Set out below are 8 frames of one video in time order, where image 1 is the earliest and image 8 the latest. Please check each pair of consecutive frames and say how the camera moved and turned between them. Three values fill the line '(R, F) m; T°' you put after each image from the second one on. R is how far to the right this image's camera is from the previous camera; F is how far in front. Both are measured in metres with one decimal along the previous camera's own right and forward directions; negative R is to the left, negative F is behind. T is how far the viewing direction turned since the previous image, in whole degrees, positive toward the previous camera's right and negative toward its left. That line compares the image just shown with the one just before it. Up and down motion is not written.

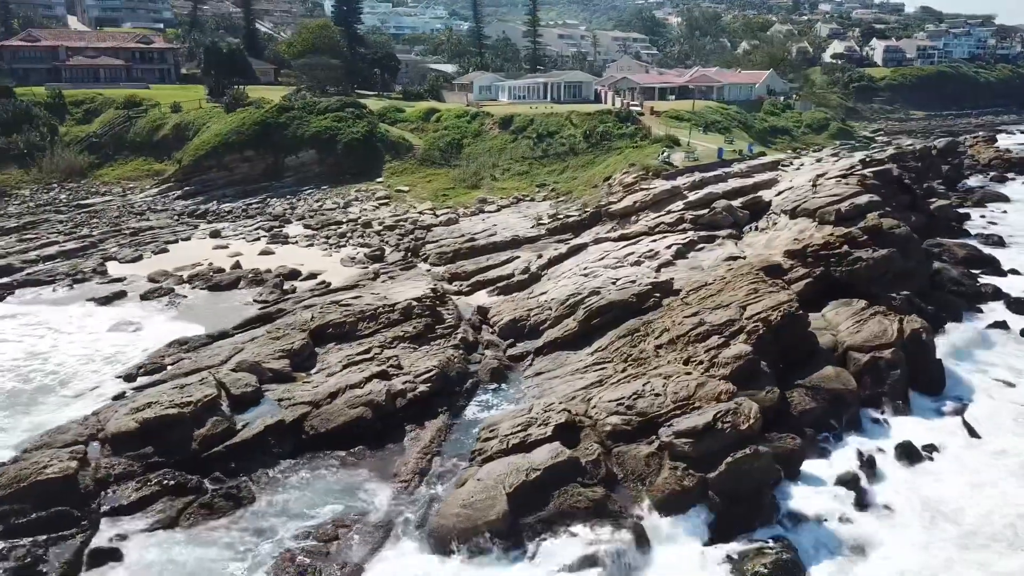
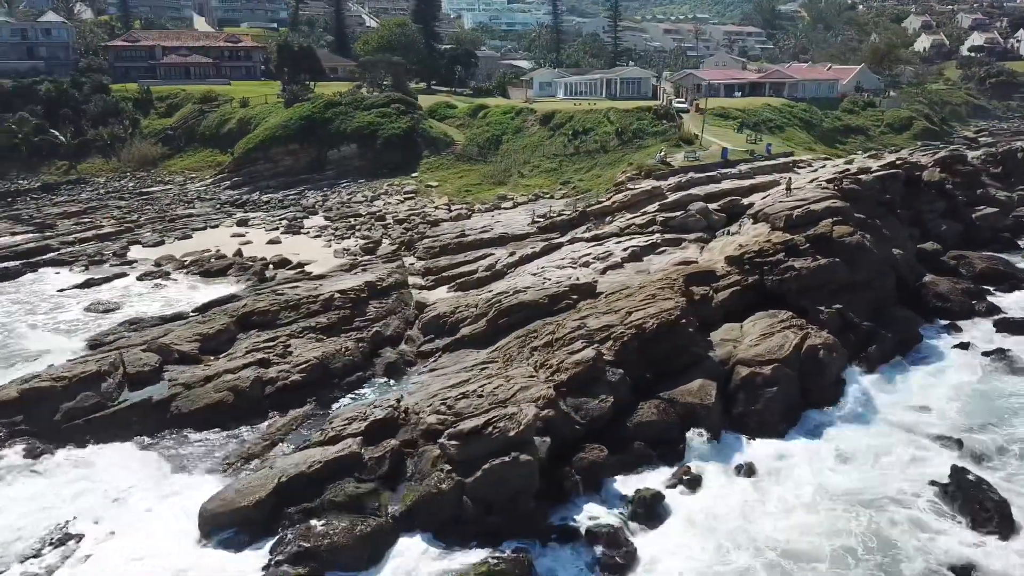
(+6.9, +0.5) m; -9°
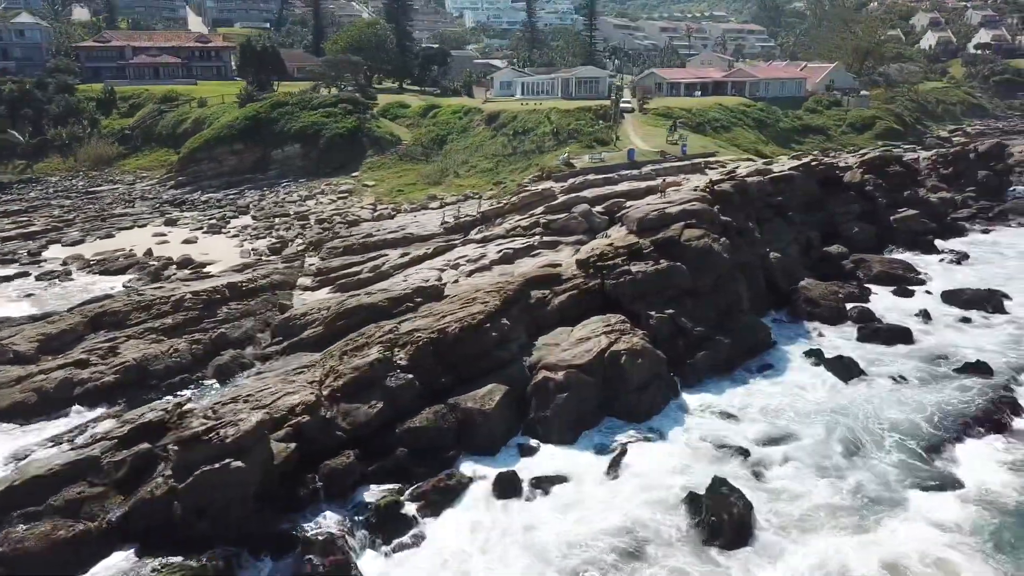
(+5.8, +0.3) m; -2°
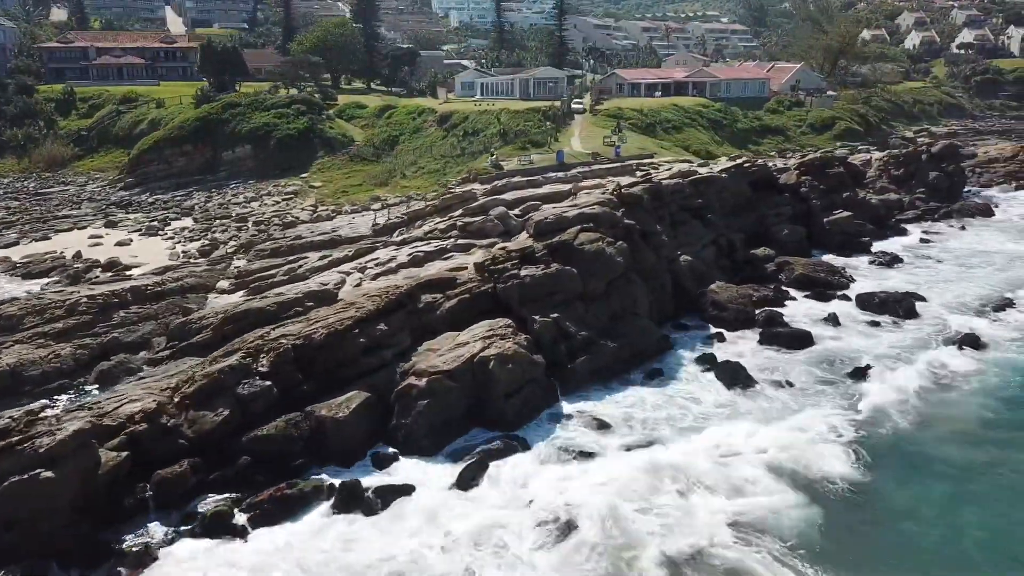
(+3.4, +0.2) m; 0°
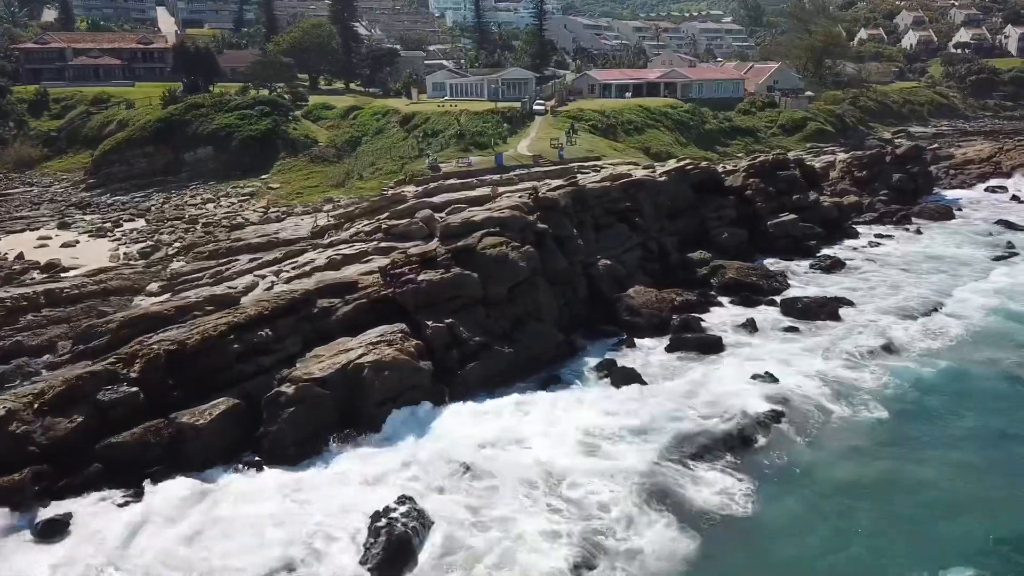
(+3.4, +0.3) m; -1°
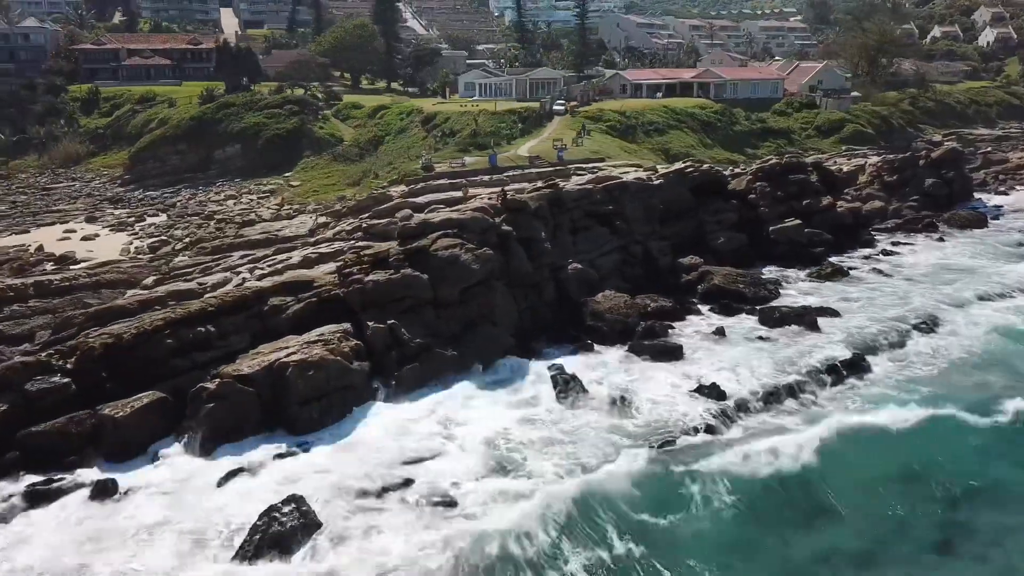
(+3.6, +0.3) m; -5°
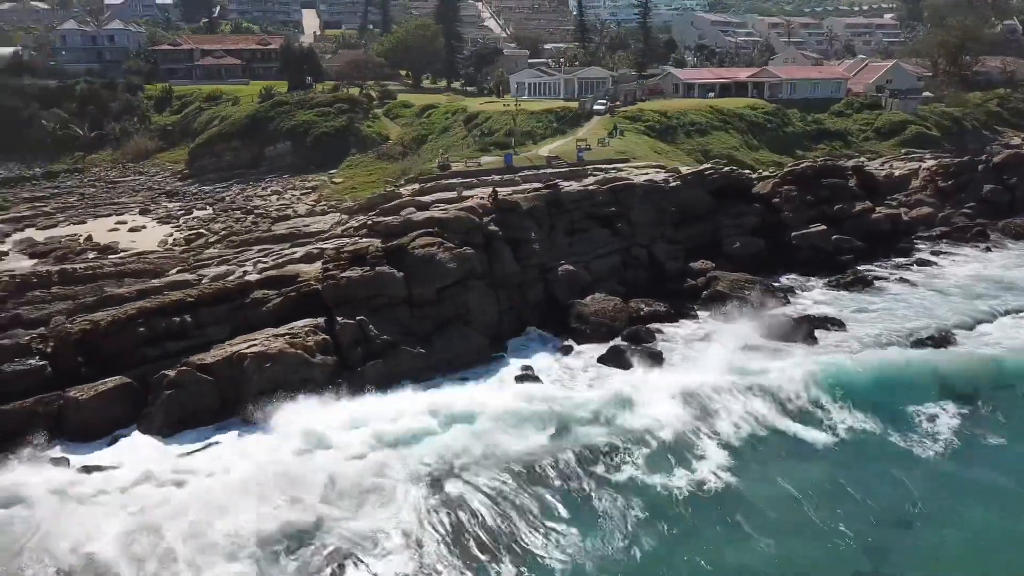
(+3.4, +0.2) m; -6°
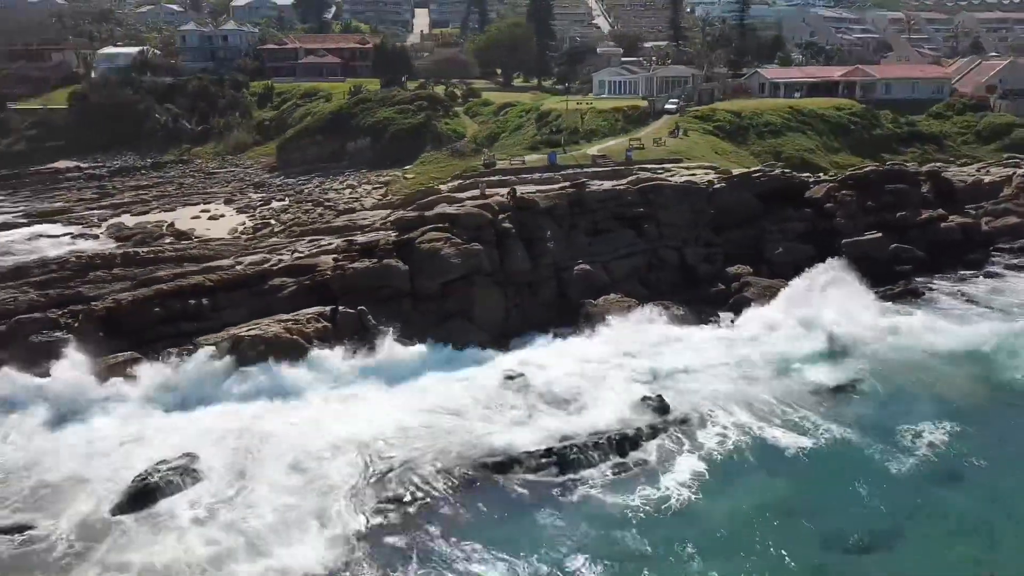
(+3.6, 0.0) m; -8°
